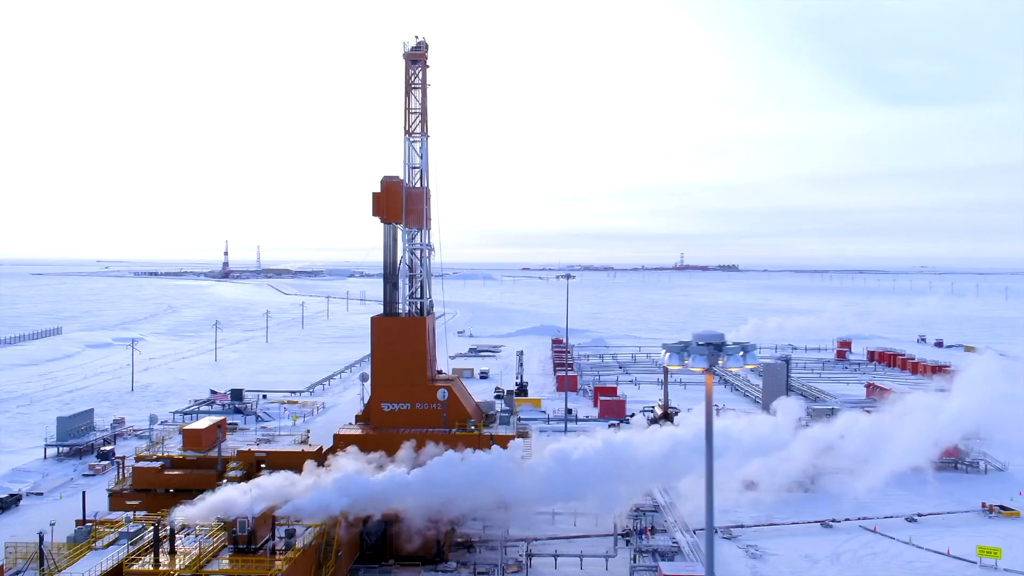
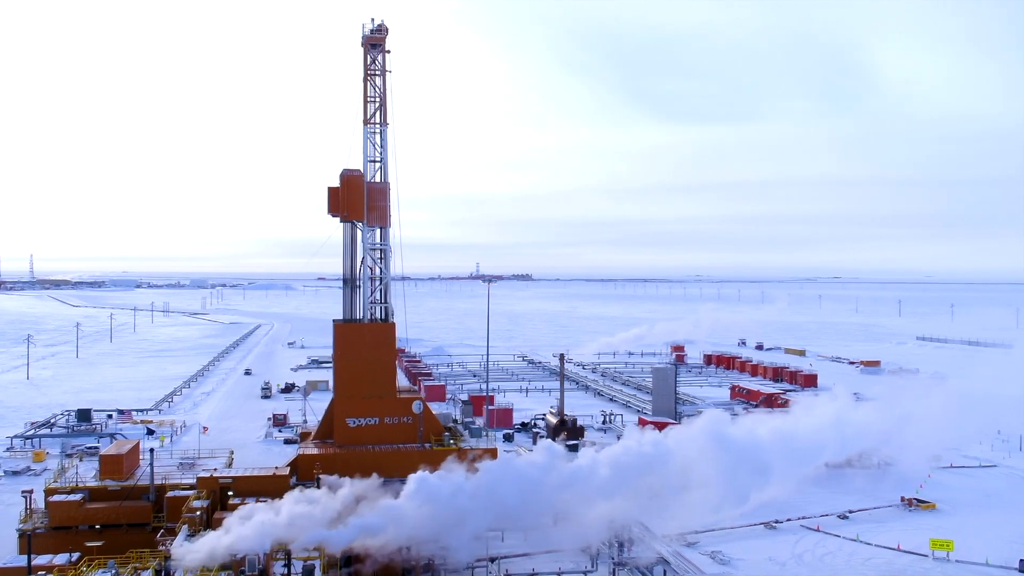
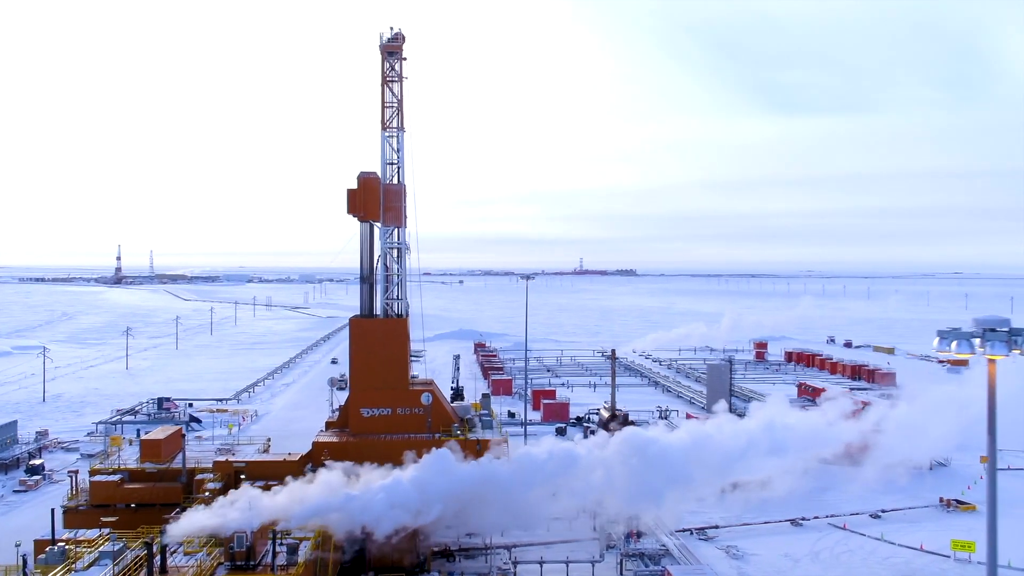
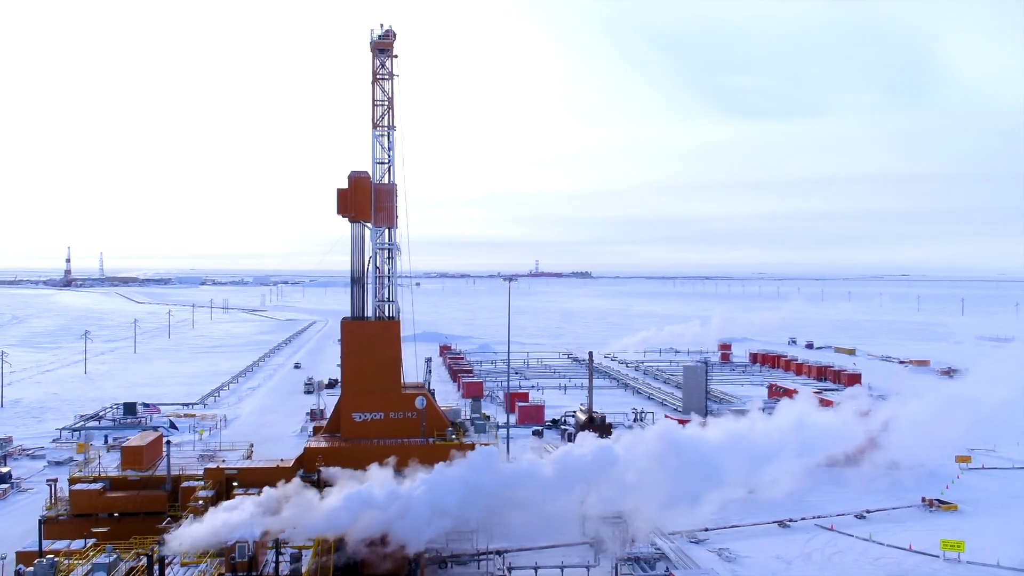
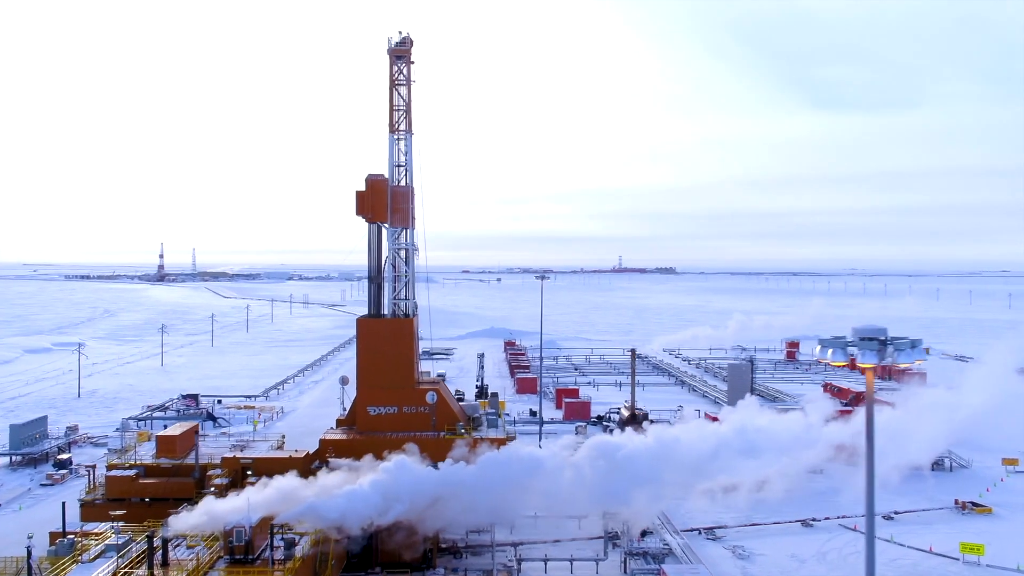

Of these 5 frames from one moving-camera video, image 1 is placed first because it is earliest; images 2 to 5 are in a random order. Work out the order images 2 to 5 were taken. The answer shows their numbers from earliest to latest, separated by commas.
5, 3, 4, 2
